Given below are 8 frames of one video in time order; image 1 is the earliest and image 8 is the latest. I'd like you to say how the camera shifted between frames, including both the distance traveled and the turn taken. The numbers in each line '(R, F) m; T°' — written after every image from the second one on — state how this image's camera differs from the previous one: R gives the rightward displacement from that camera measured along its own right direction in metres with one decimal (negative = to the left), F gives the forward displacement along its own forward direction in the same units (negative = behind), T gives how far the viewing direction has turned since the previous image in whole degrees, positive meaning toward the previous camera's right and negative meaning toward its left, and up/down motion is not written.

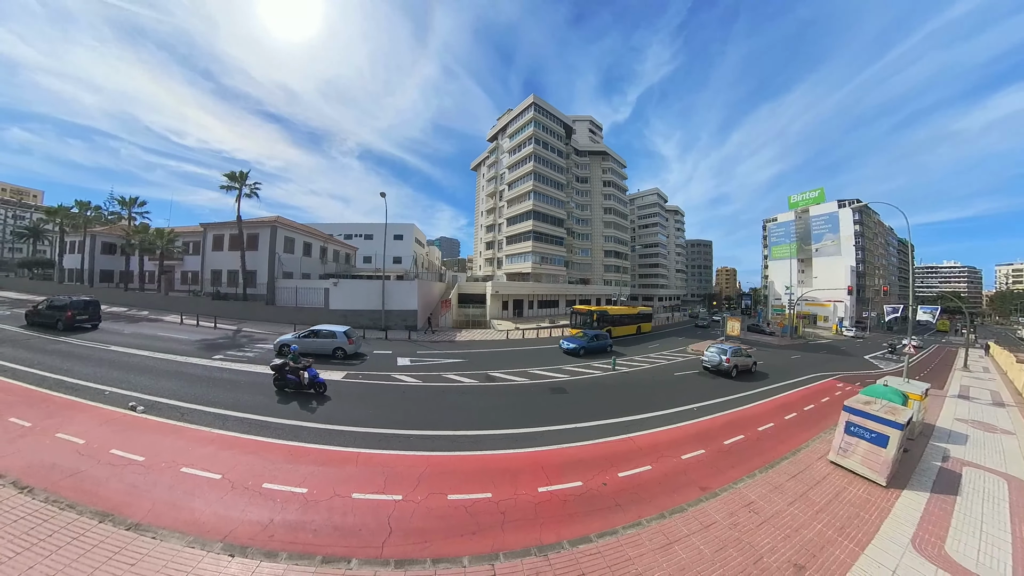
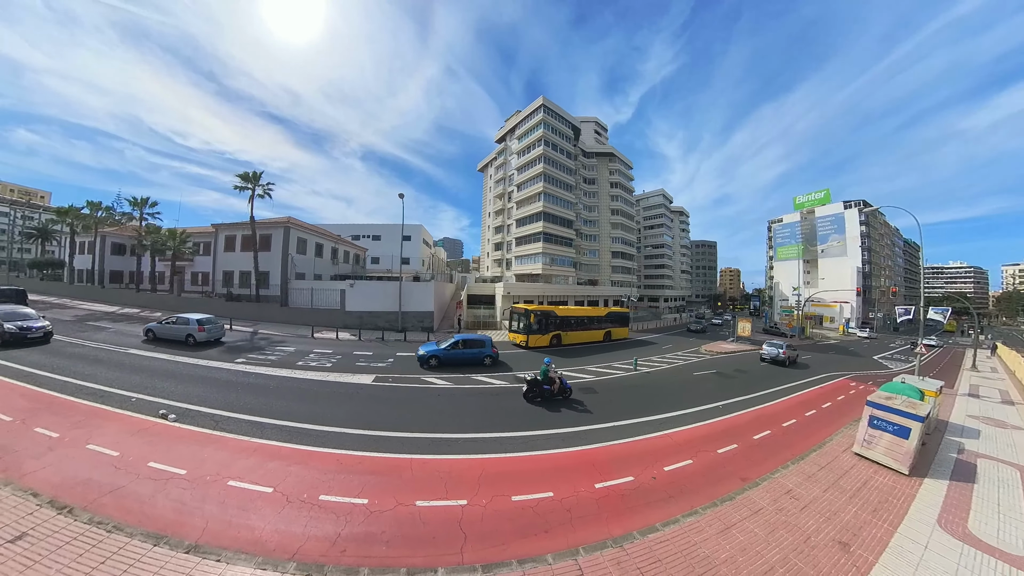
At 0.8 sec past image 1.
(-0.6, 0.0) m; 0°
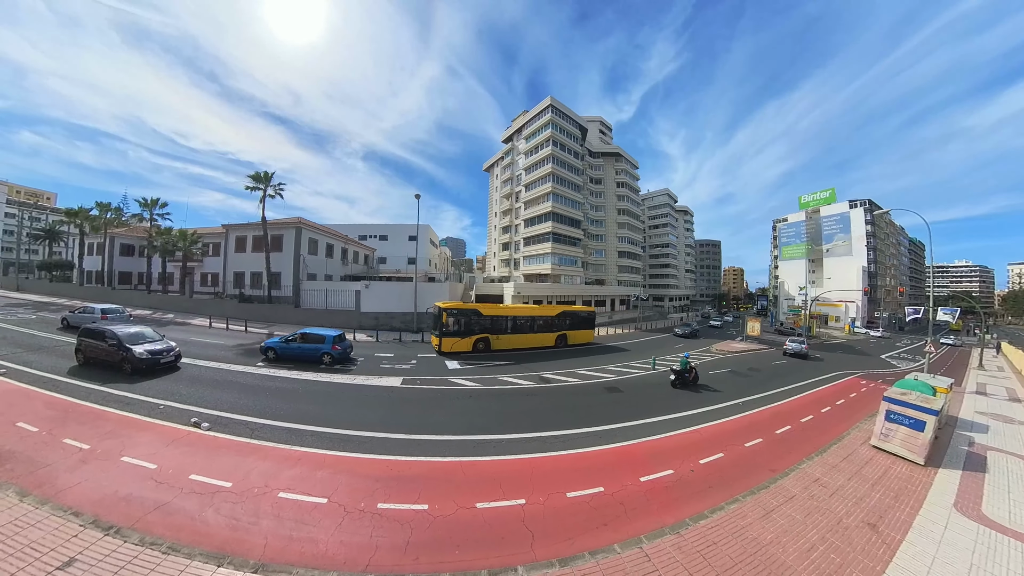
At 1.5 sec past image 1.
(-0.6, 0.0) m; 0°
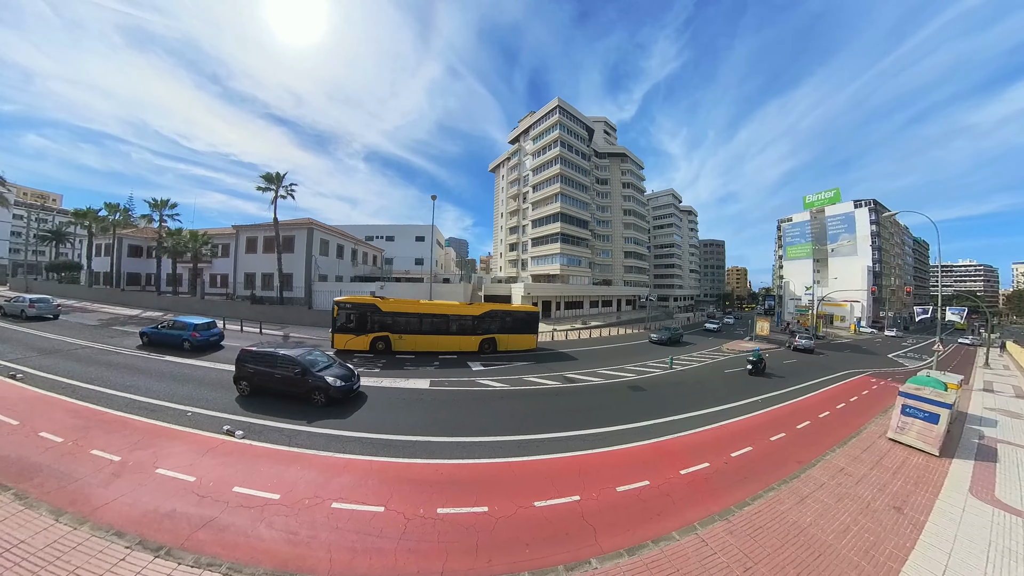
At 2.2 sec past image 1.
(-0.6, 0.0) m; 0°
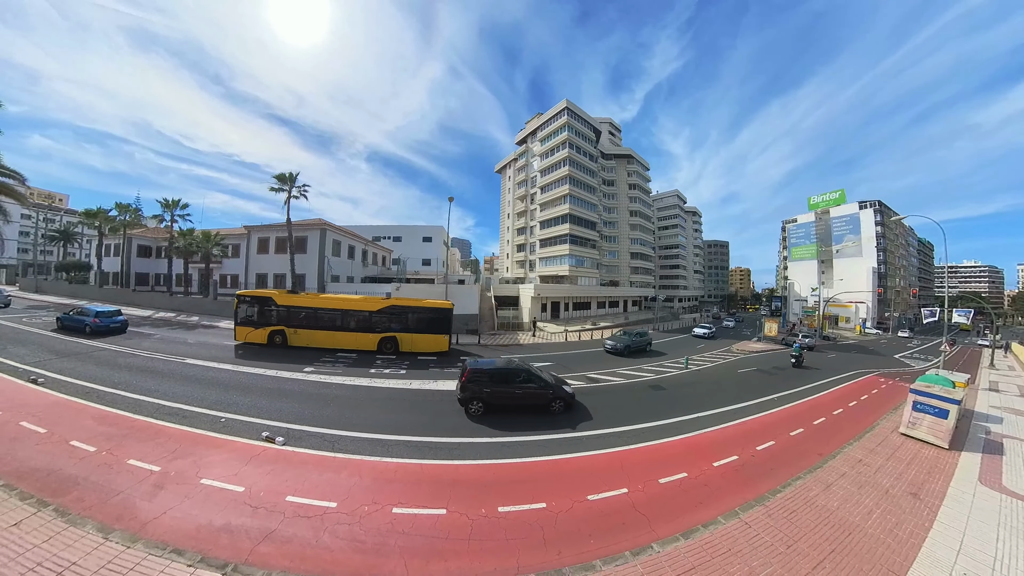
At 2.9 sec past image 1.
(-0.6, -0.1) m; 0°
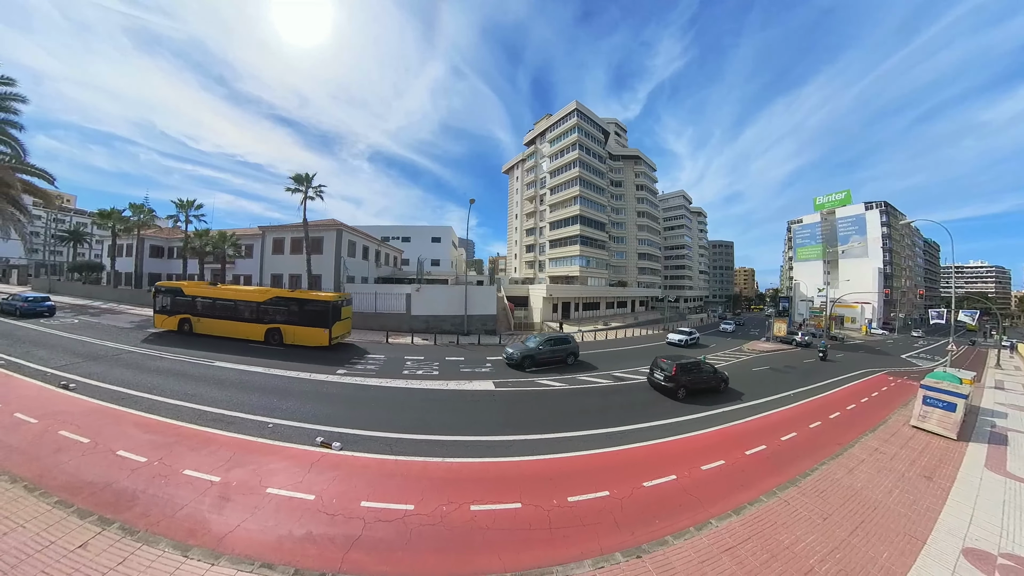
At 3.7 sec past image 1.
(-0.7, -0.3) m; 0°
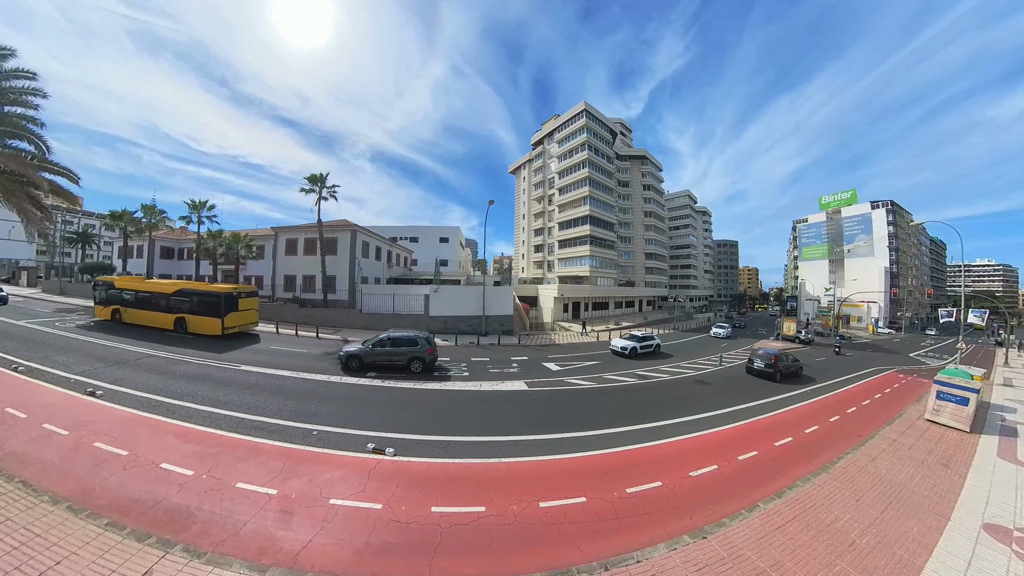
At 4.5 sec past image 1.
(-0.7, -0.2) m; 0°
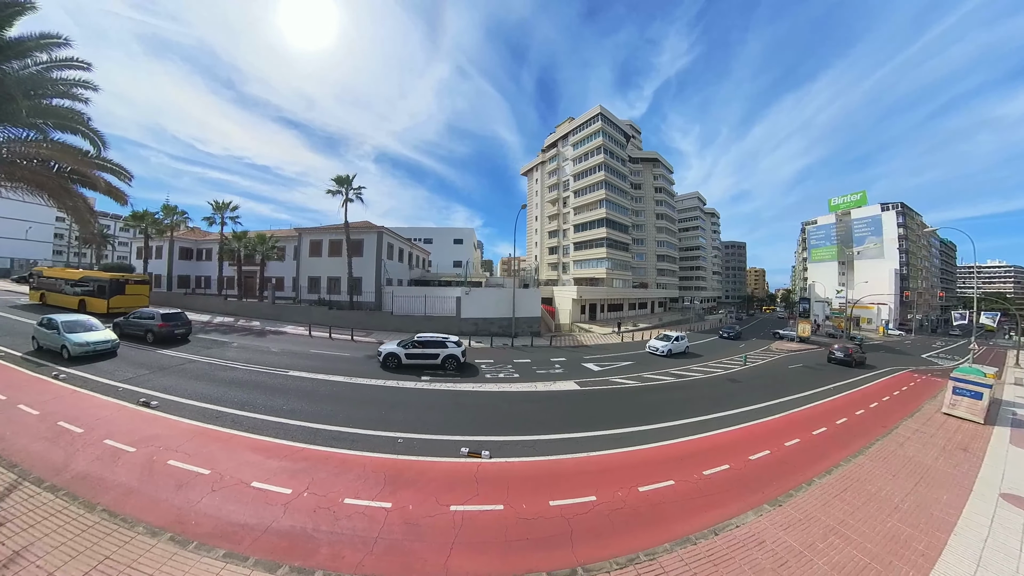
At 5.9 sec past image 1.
(-1.2, -0.5) m; -1°
